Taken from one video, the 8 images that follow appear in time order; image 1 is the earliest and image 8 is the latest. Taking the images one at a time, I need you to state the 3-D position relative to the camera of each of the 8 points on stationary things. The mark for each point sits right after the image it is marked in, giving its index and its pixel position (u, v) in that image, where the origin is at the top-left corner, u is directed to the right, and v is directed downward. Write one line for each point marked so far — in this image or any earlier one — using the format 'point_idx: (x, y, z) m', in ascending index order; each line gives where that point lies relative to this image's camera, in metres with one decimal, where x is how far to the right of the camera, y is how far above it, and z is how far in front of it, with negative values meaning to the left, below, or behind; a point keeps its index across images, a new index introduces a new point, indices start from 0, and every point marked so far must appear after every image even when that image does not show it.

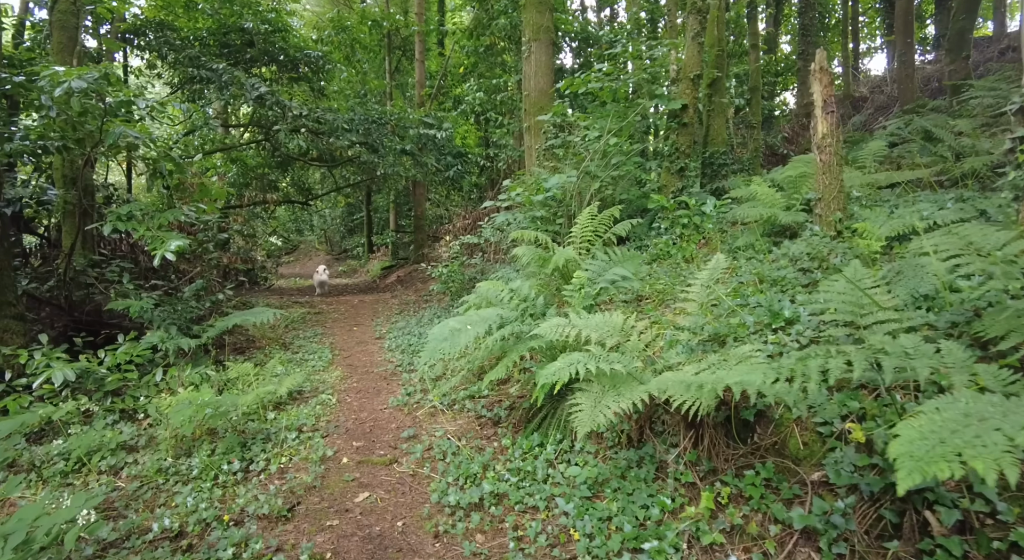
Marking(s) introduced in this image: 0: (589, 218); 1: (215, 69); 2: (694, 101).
0: (+0.8, +0.6, +5.8) m
1: (-5.8, +4.1, +11.2) m
2: (+2.1, +2.1, +6.6) m
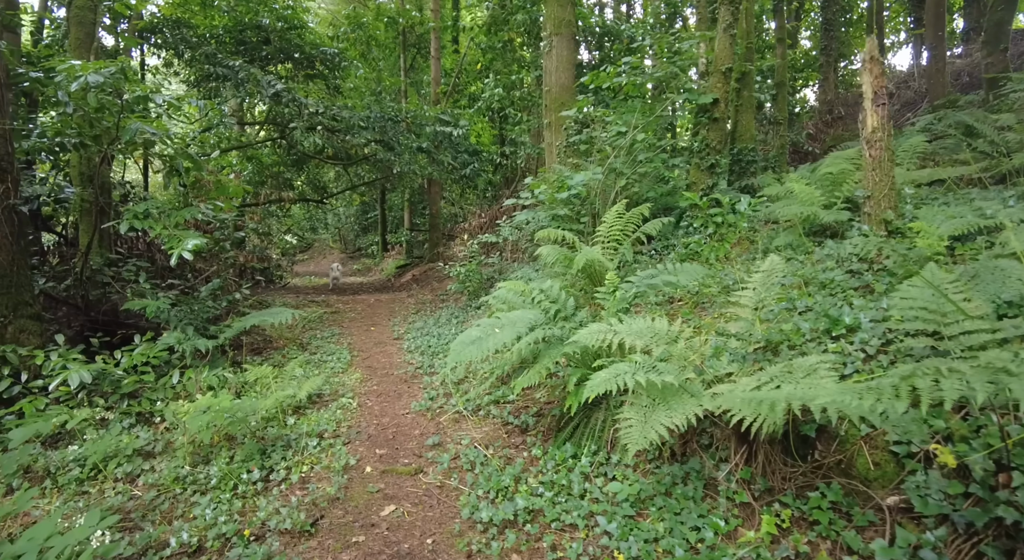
0: (+1.0, +0.6, +5.6) m
1: (-5.5, +4.2, +11.1) m
2: (+2.4, +2.1, +6.4) m
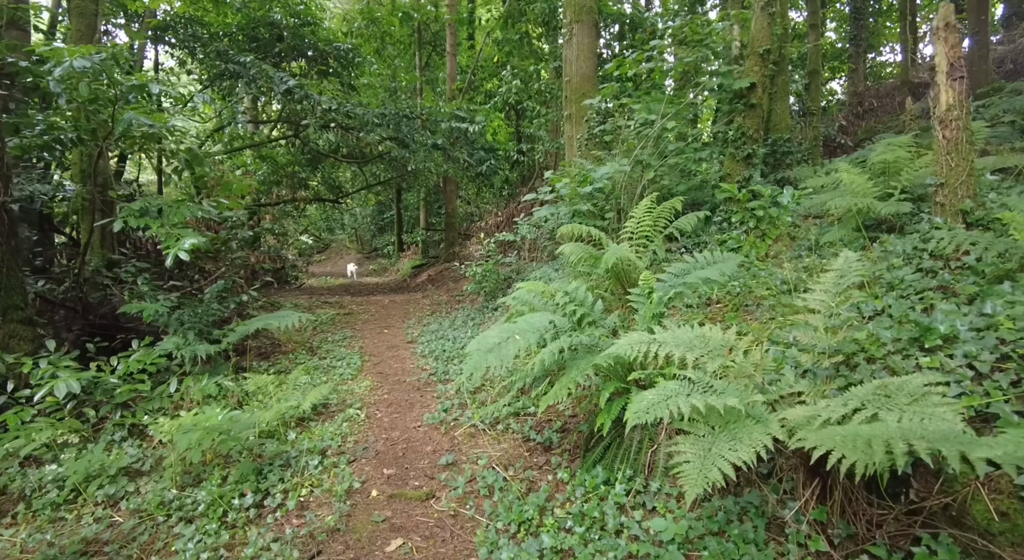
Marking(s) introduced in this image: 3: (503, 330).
0: (+1.2, +0.6, +5.1) m
1: (-5.1, +4.1, +10.9) m
2: (+2.6, +2.1, +5.9) m
3: (-0.1, -0.3, +3.8) m
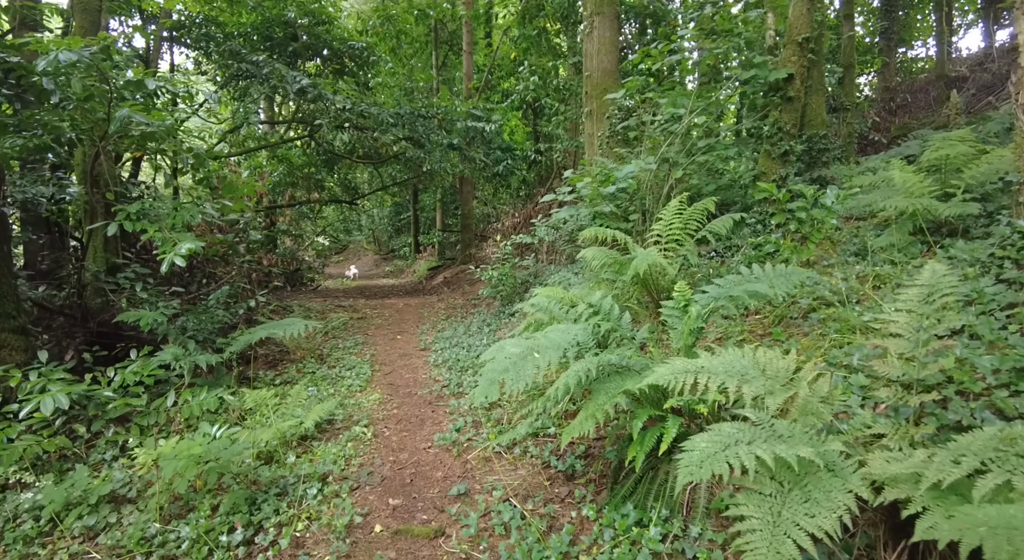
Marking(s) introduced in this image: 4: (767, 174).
0: (+1.4, +0.6, +4.7) m
1: (-4.8, +4.1, +10.7) m
2: (+2.8, +2.0, +5.5) m
3: (0.0, -0.4, +3.4) m
4: (+2.5, +1.0, +5.6) m
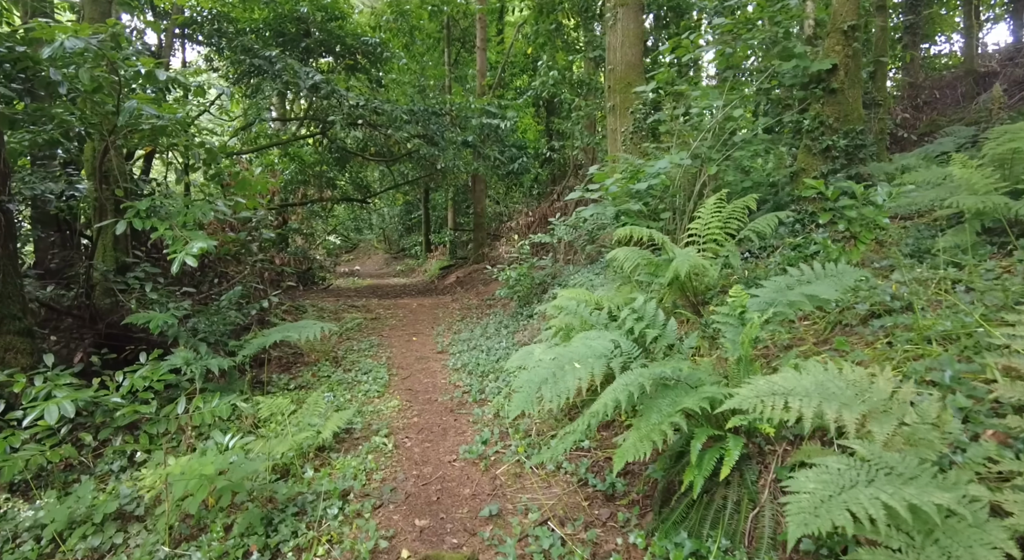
0: (+1.6, +0.5, +4.4) m
1: (-4.5, +4.1, +10.5) m
2: (+3.0, +2.0, +5.2) m
3: (+0.2, -0.4, +3.2) m
4: (+2.7, +1.0, +5.3) m
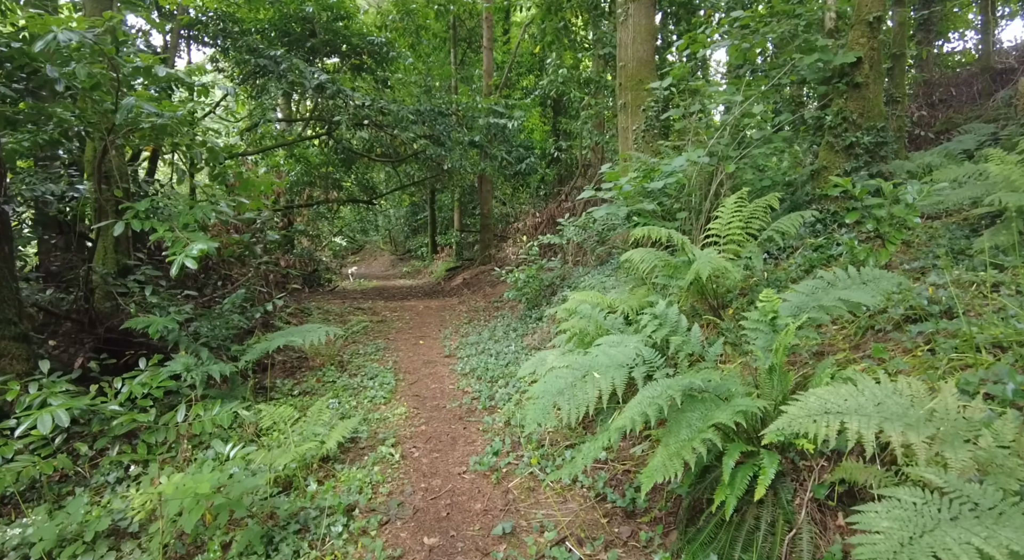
0: (+1.7, +0.5, +4.3) m
1: (-4.3, +4.1, +10.3) m
2: (+3.1, +2.0, +5.0) m
3: (+0.3, -0.4, +3.0) m
4: (+2.8, +1.0, +5.1) m
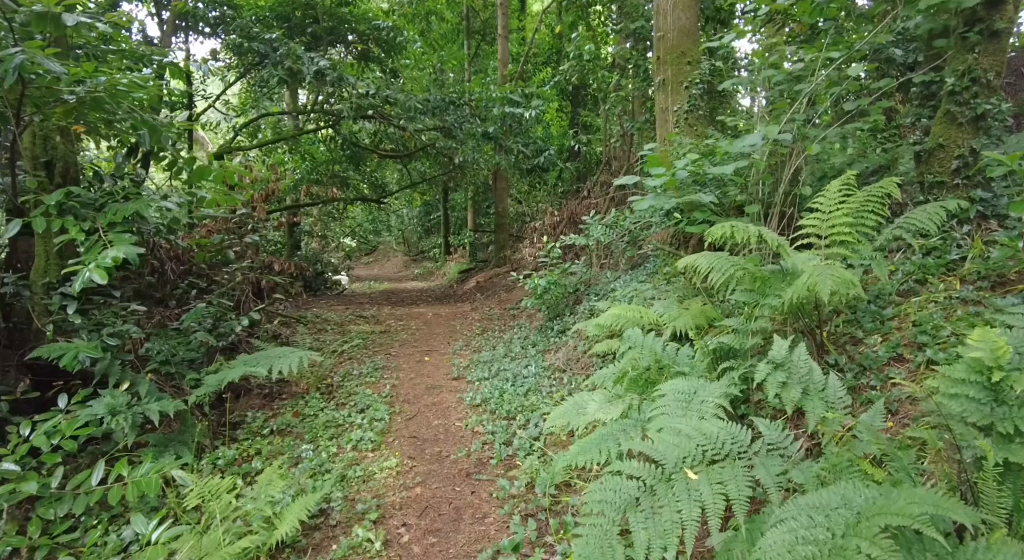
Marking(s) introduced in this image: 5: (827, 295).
0: (+1.8, +0.4, +3.1) m
1: (-4.0, +4.0, +9.4) m
2: (+3.3, +1.9, +3.8) m
3: (+0.4, -0.5, +1.9) m
4: (+3.0, +0.9, +3.9) m
5: (+1.3, 0.0, +2.4) m
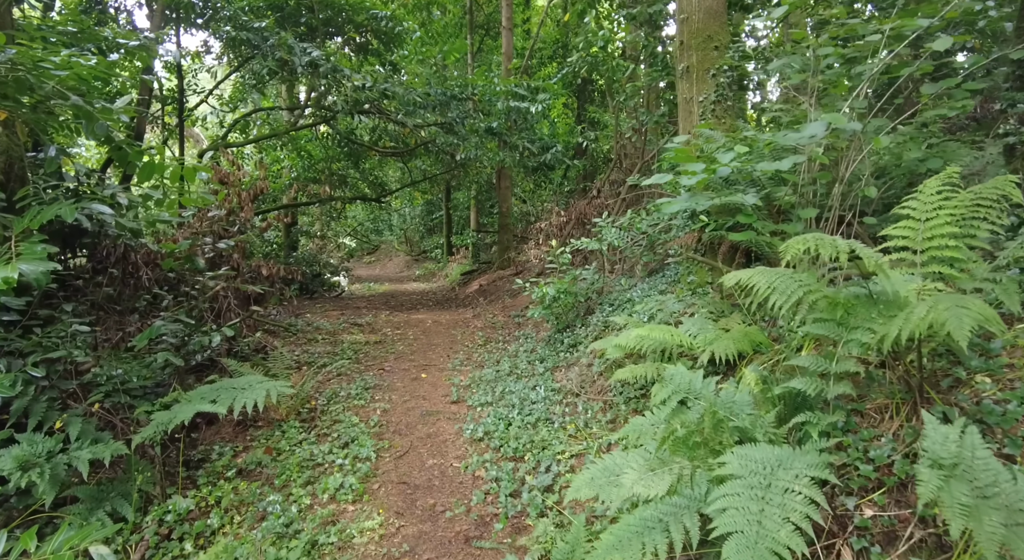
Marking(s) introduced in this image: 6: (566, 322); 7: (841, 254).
0: (+1.9, +0.3, +2.5) m
1: (-4.0, +3.9, +8.7) m
2: (+3.3, +1.8, +3.2) m
3: (+0.5, -0.6, +1.3) m
4: (+3.0, +0.8, +3.2) m
5: (+1.4, -0.1, +1.7) m
6: (+0.6, -0.5, +6.6) m
7: (+1.3, +0.1, +2.2) m
